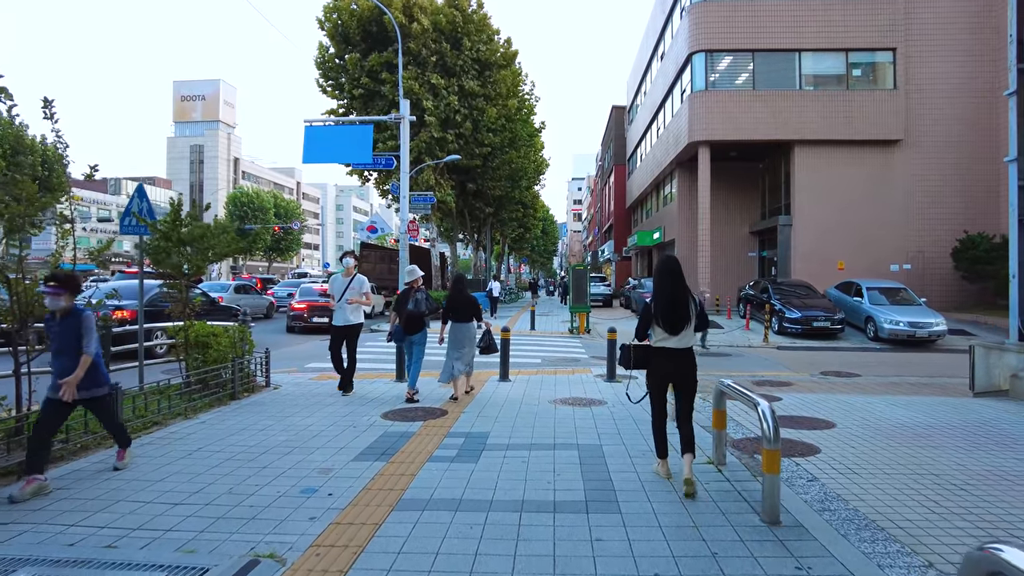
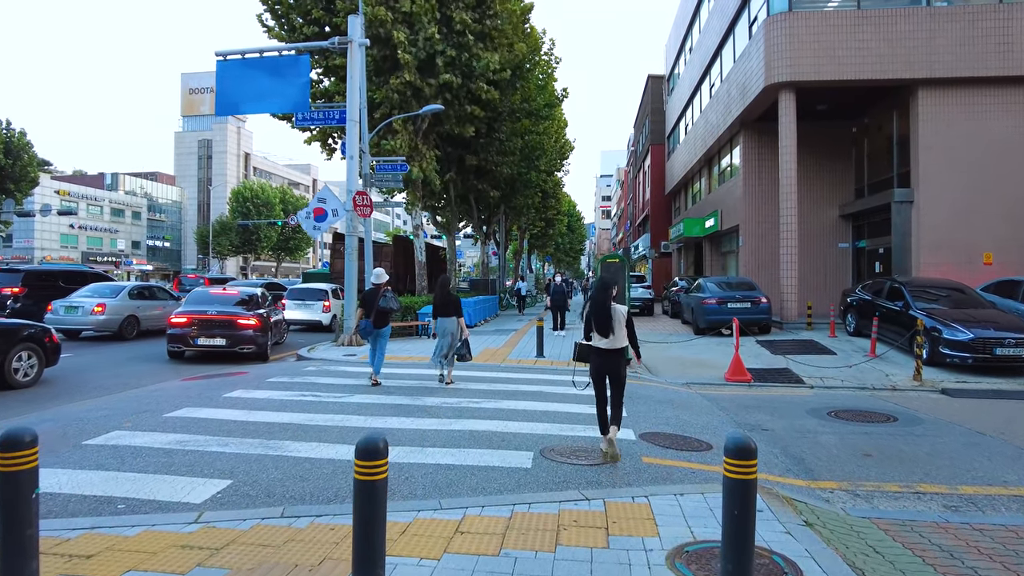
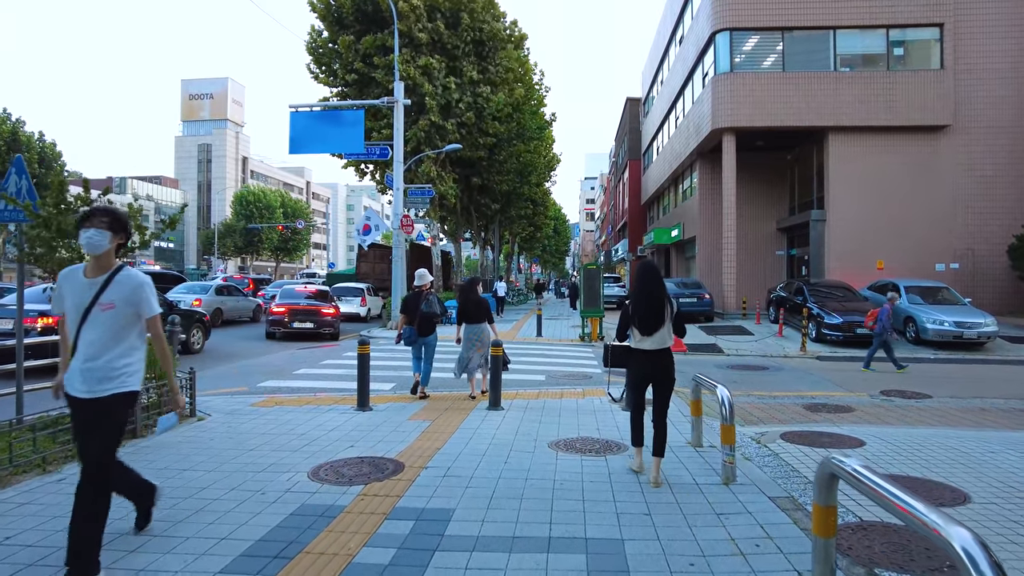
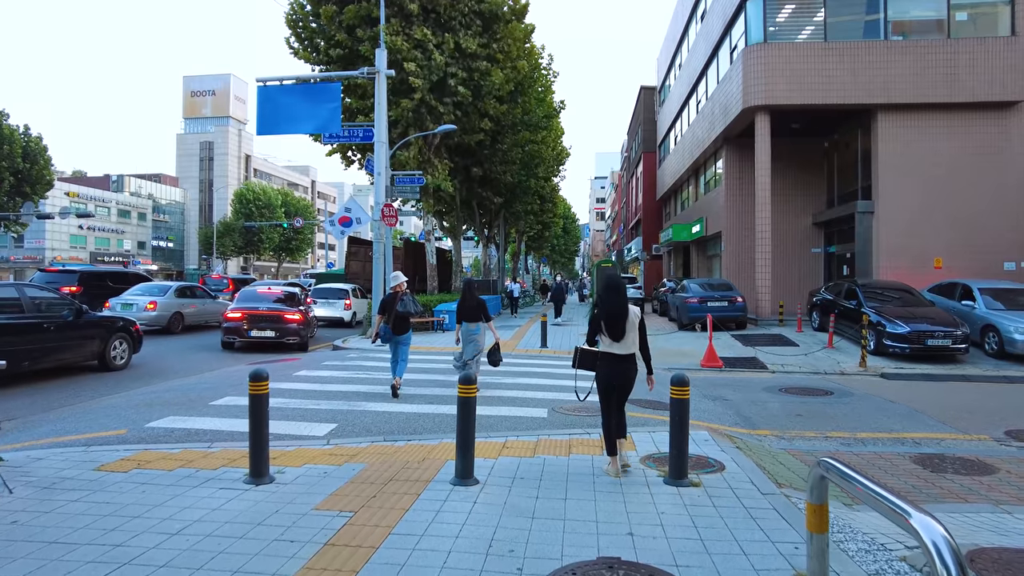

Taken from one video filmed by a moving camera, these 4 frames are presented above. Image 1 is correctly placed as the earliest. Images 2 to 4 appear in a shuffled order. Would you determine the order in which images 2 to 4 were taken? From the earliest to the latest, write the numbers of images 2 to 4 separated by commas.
3, 4, 2
